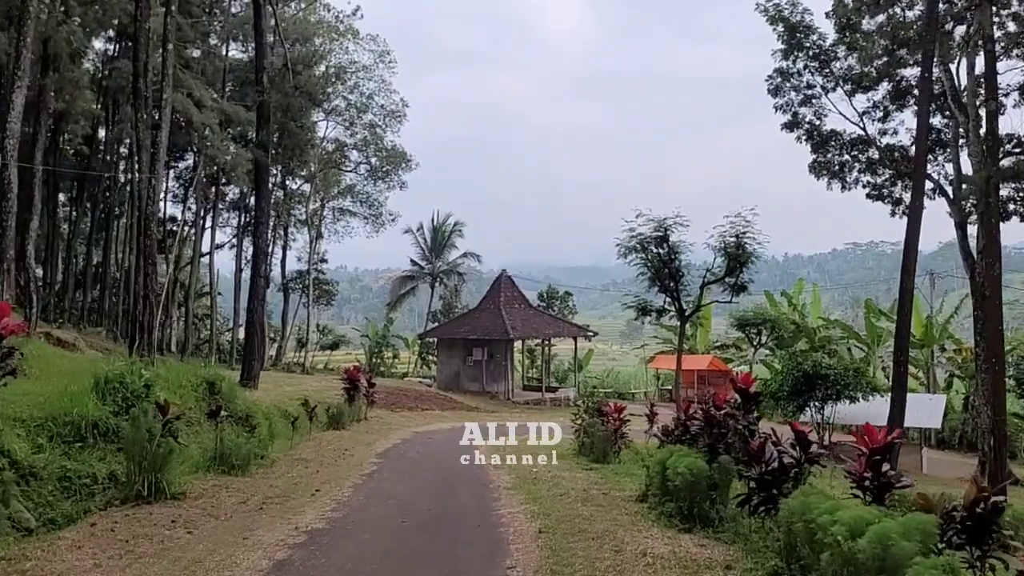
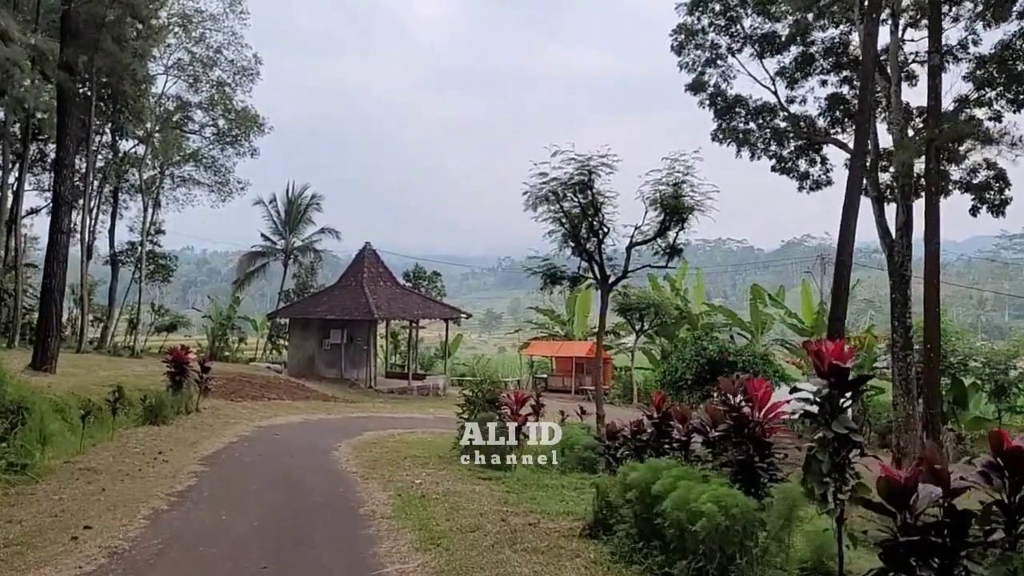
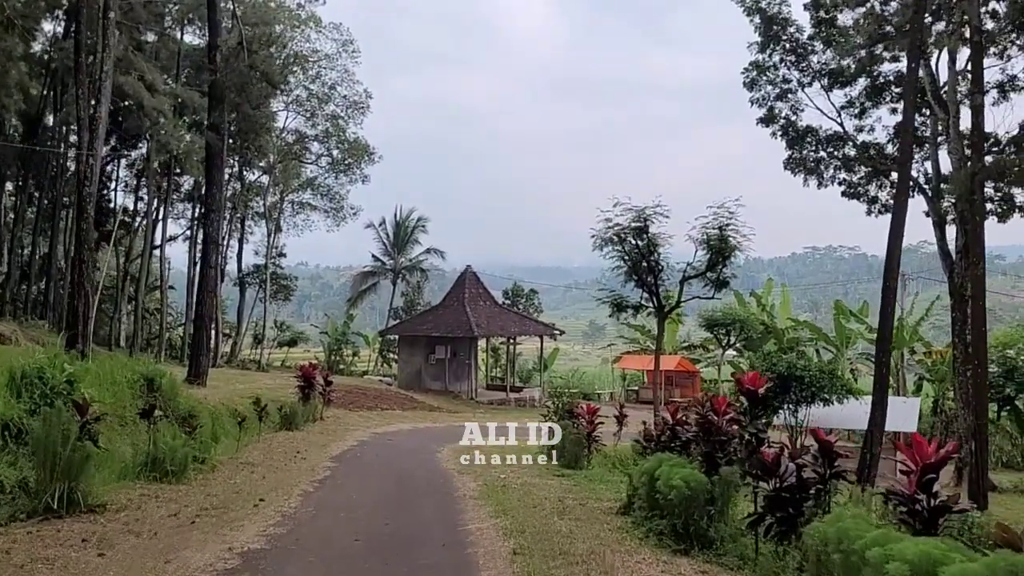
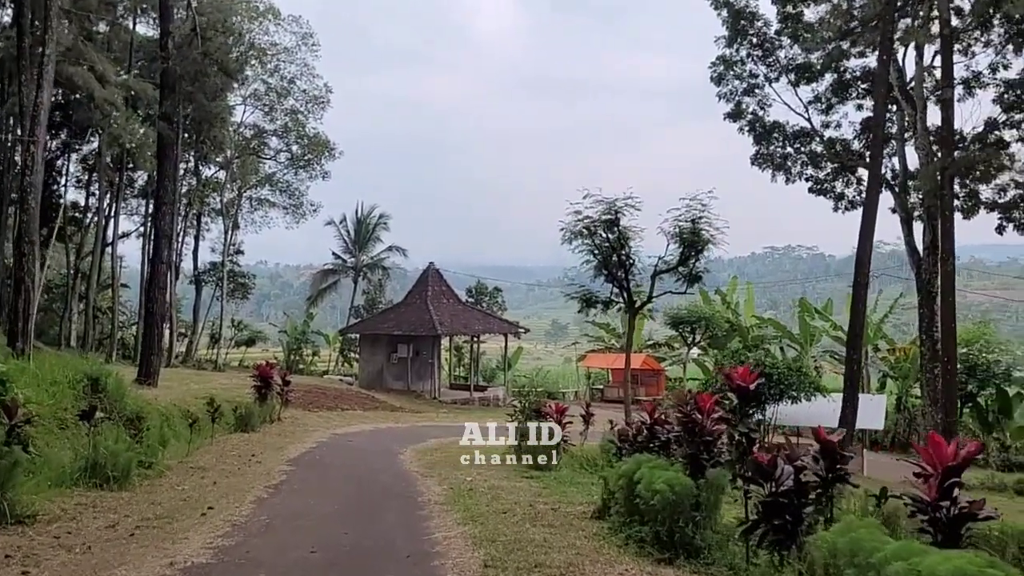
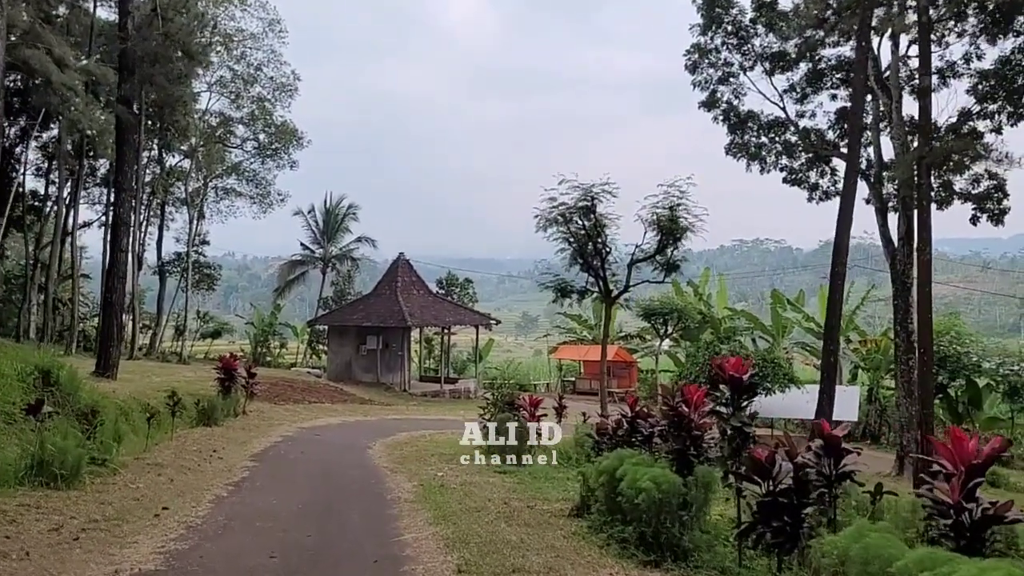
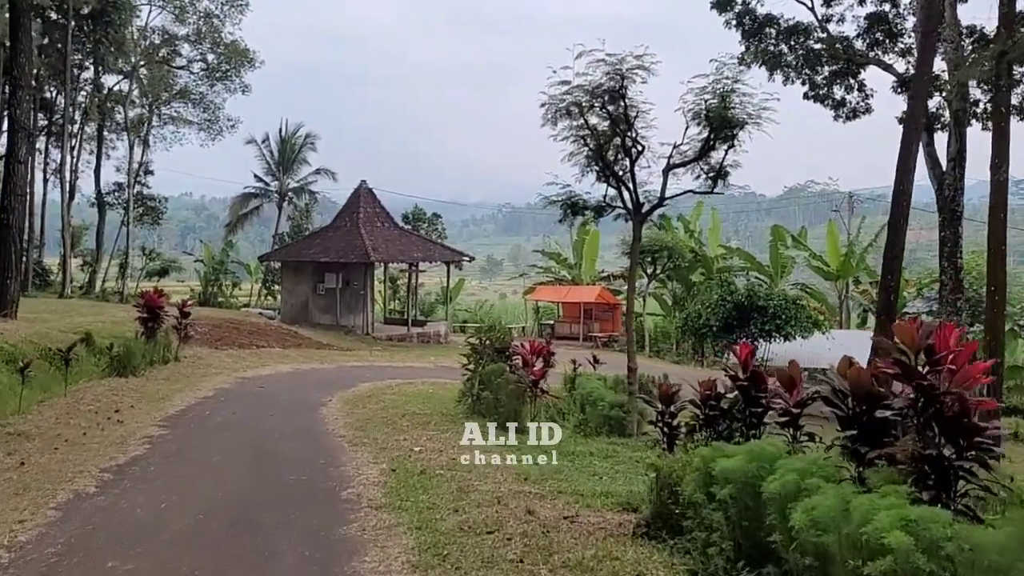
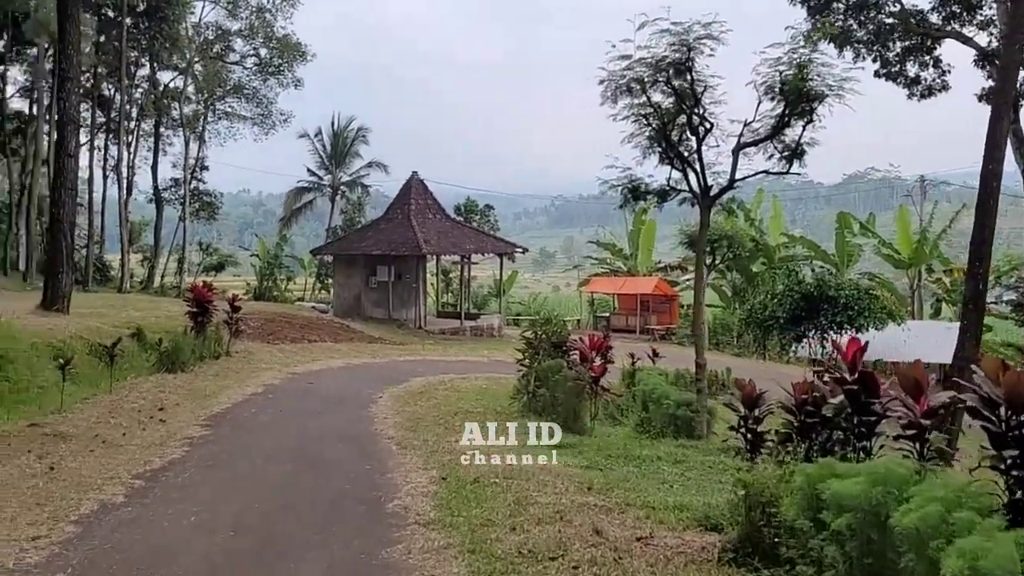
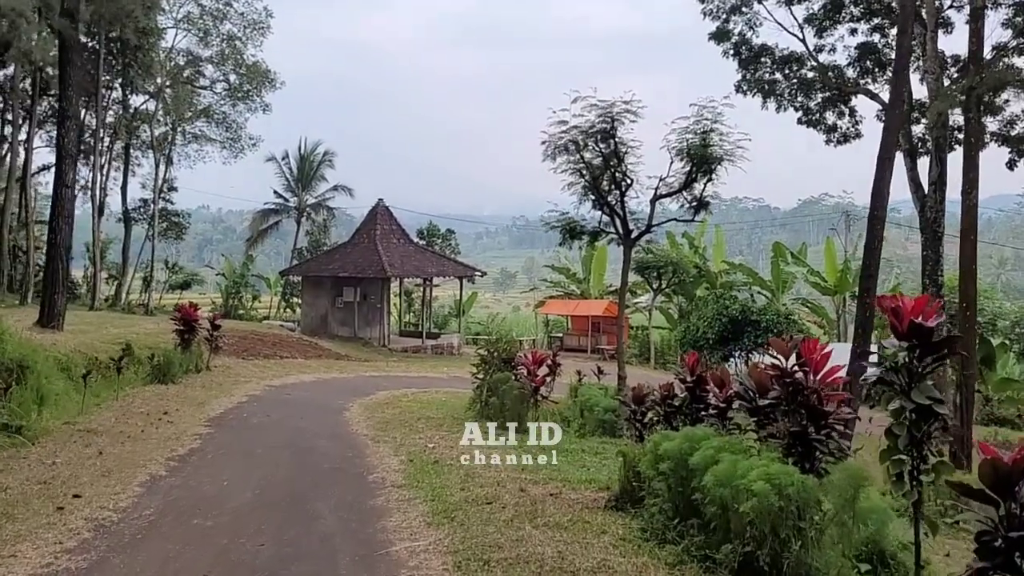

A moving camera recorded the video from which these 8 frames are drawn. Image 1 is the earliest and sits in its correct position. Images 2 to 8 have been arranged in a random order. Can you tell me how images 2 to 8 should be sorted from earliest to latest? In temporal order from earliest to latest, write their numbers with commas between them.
3, 4, 5, 2, 8, 6, 7
